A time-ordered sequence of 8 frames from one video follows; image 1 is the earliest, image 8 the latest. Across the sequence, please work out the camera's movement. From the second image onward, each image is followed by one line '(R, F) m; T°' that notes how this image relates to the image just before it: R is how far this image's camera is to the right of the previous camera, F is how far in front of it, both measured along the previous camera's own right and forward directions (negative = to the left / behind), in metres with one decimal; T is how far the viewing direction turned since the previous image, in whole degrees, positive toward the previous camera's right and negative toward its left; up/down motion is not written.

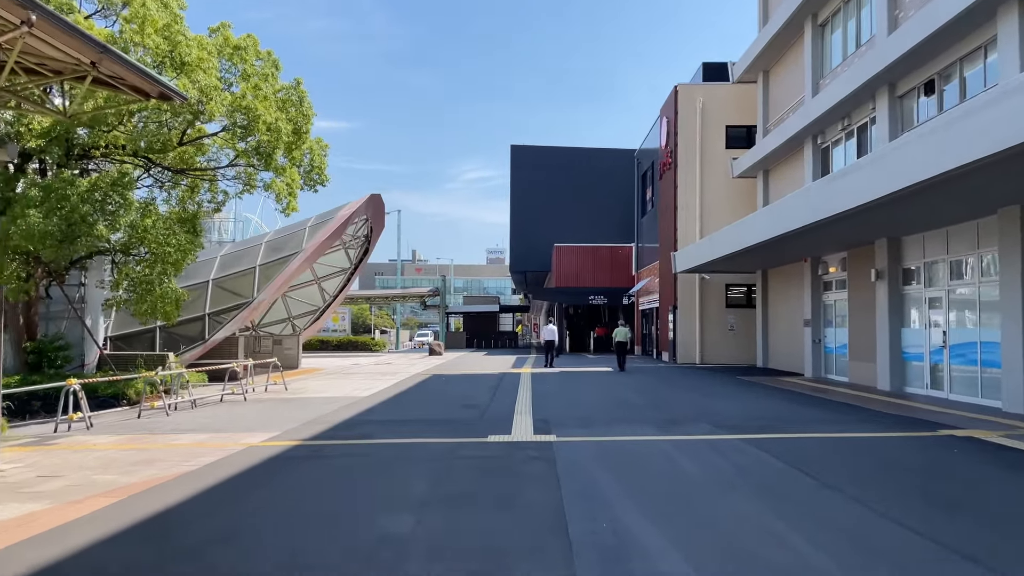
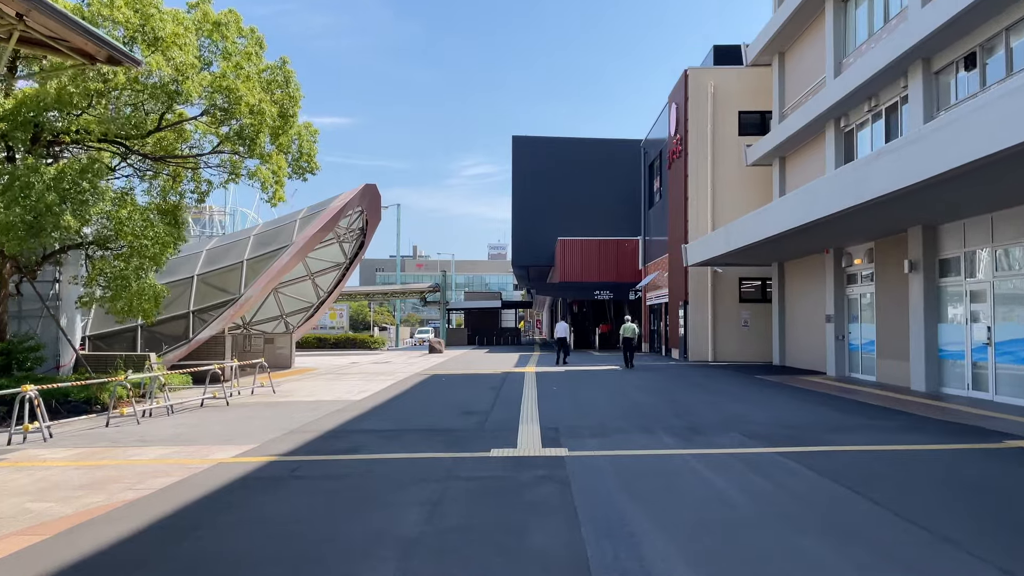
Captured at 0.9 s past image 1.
(0.0, +1.1) m; 0°
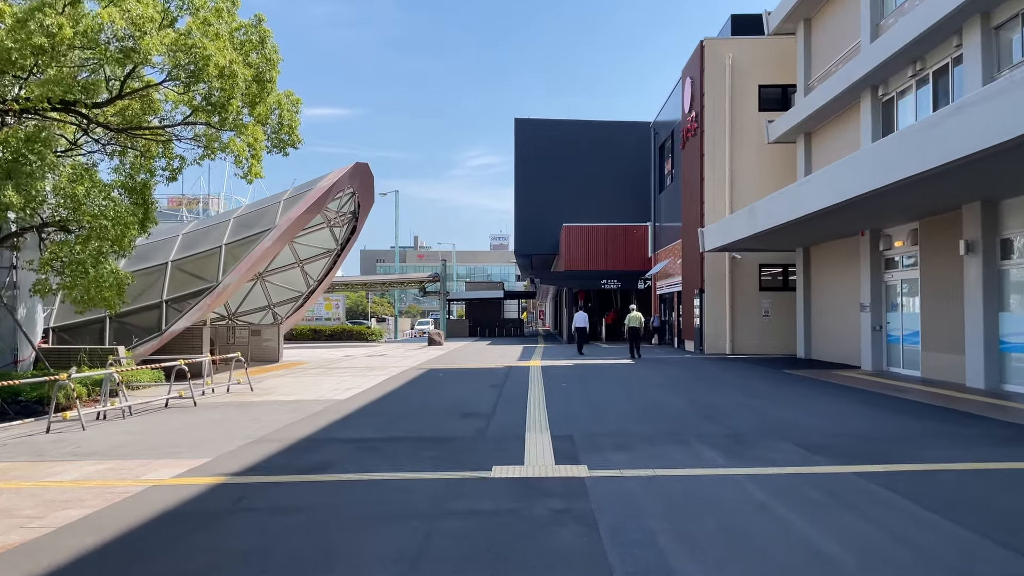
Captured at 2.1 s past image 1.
(0.0, +1.5) m; 0°
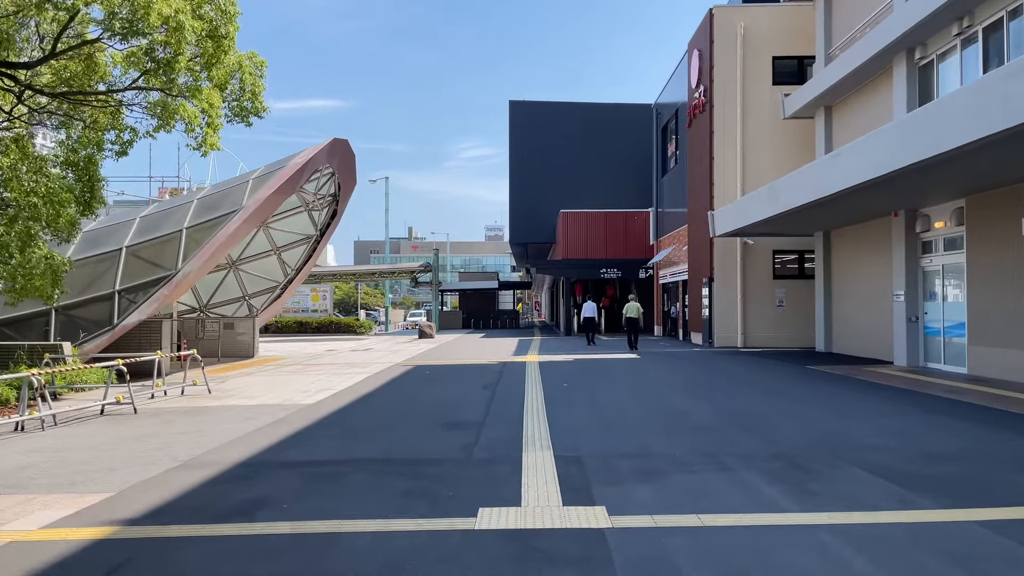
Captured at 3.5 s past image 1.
(0.0, +1.6) m; 0°
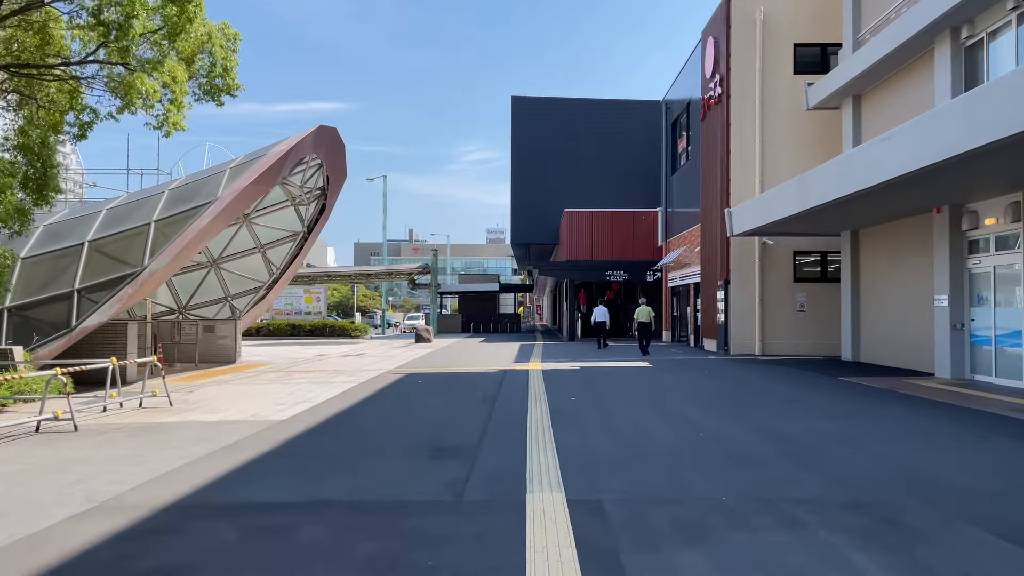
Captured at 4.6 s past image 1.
(0.0, +1.3) m; 0°
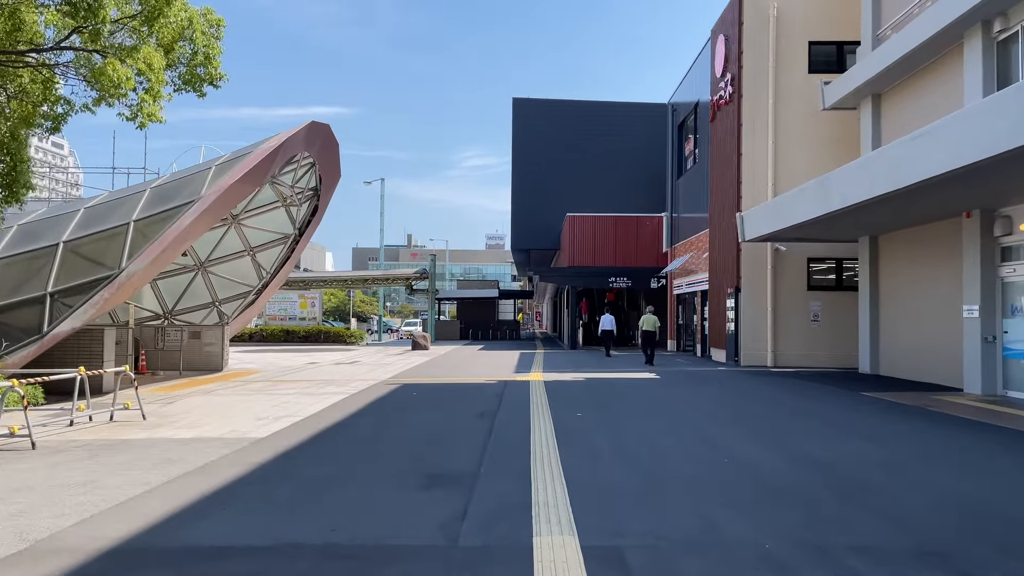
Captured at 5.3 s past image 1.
(0.0, +0.8) m; 0°
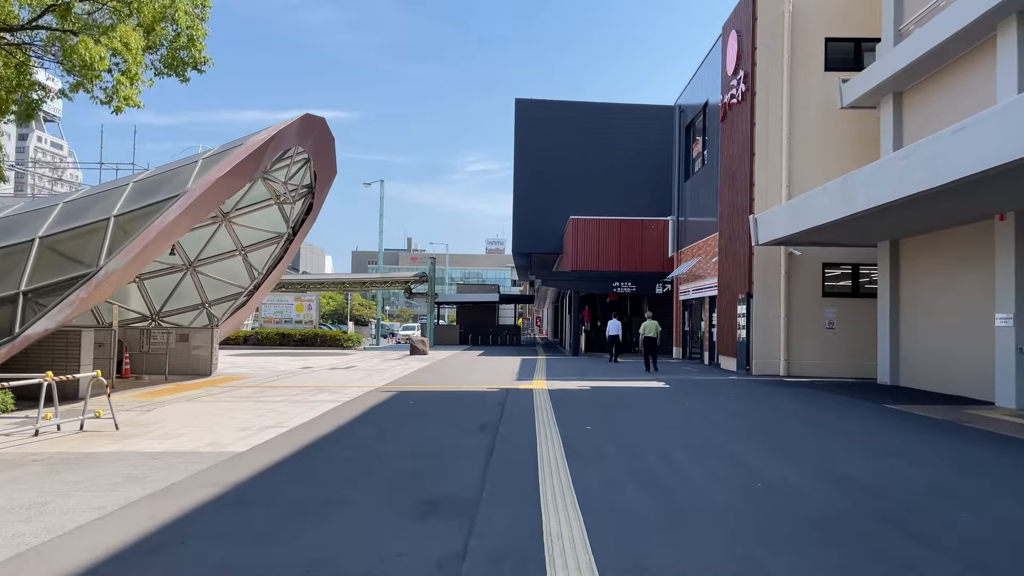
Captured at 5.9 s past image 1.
(-0.1, +0.7) m; 0°
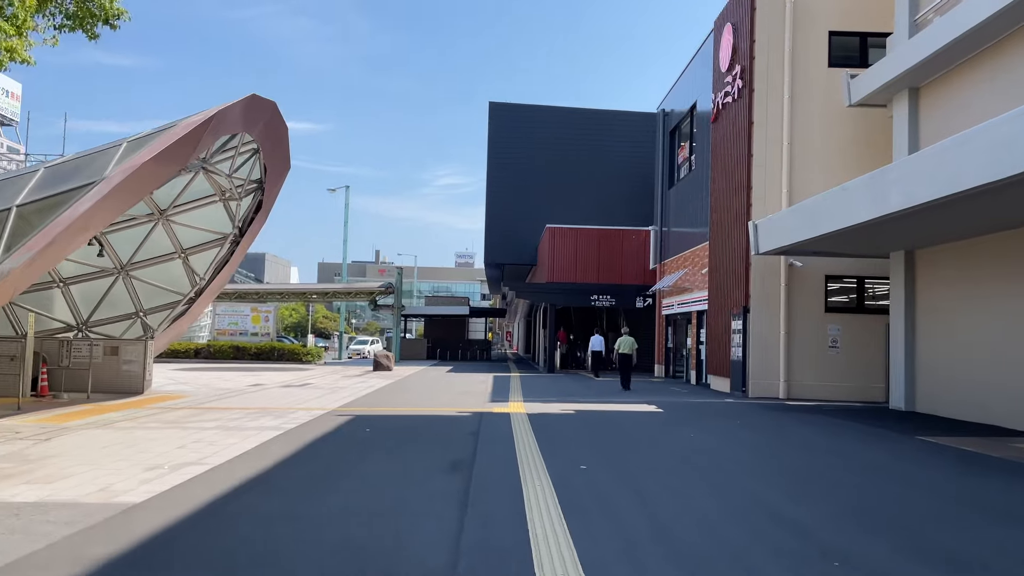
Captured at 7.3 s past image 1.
(-0.1, +1.6) m; +2°
